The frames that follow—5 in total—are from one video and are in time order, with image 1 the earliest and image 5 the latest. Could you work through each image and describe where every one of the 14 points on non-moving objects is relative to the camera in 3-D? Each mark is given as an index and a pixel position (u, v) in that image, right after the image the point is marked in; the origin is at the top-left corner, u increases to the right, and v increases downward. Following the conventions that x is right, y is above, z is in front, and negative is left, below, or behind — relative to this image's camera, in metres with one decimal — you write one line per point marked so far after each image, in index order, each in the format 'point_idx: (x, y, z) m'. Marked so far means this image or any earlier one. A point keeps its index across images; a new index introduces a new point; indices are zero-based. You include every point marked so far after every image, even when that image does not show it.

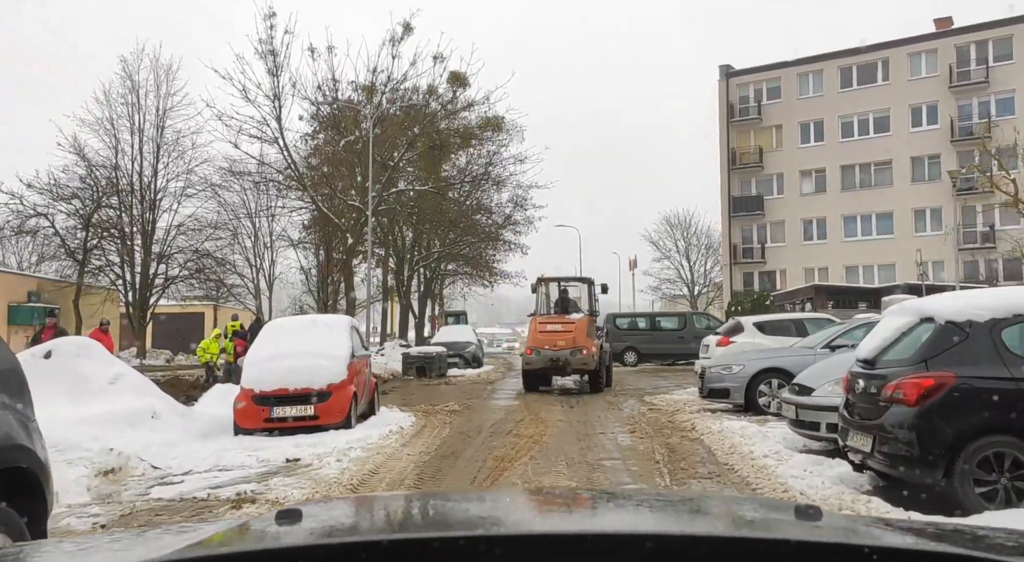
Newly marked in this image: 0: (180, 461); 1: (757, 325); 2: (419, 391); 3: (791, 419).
0: (-3.3, -1.8, +7.2) m
1: (+4.1, -0.8, +12.4) m
2: (-2.3, -2.7, +18.5) m
3: (+2.7, -1.4, +7.2) m
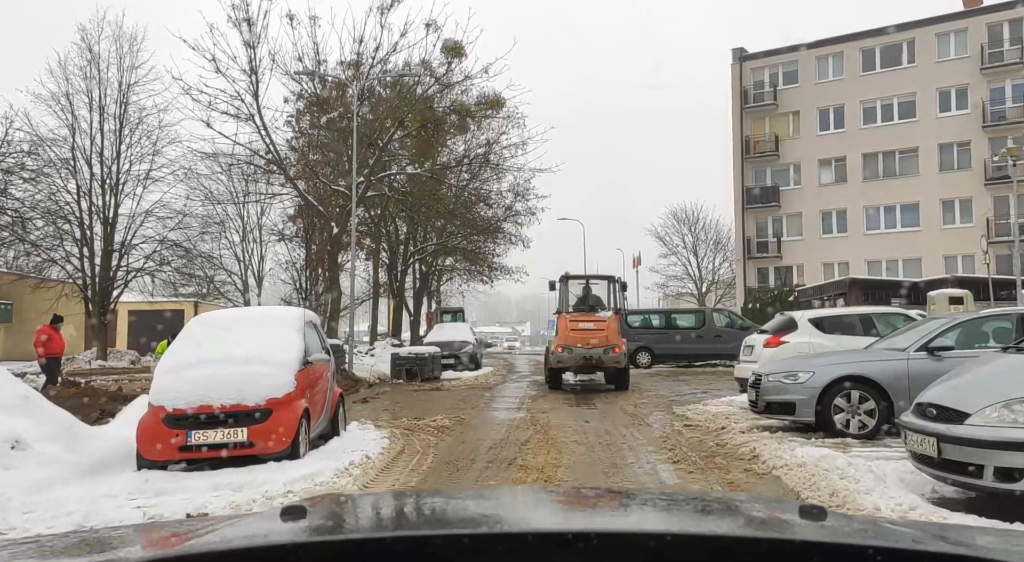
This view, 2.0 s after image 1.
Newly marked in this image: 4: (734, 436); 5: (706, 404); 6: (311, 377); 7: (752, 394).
0: (-3.2, -1.6, +4.9) m
1: (+4.2, -0.6, +10.1) m
2: (-2.3, -2.6, +16.2) m
3: (+2.8, -1.2, +4.9) m
4: (+2.5, -1.8, +8.3) m
5: (+3.1, -2.0, +11.8) m
6: (-2.0, -0.9, +7.2) m
7: (+2.8, -1.3, +8.5) m
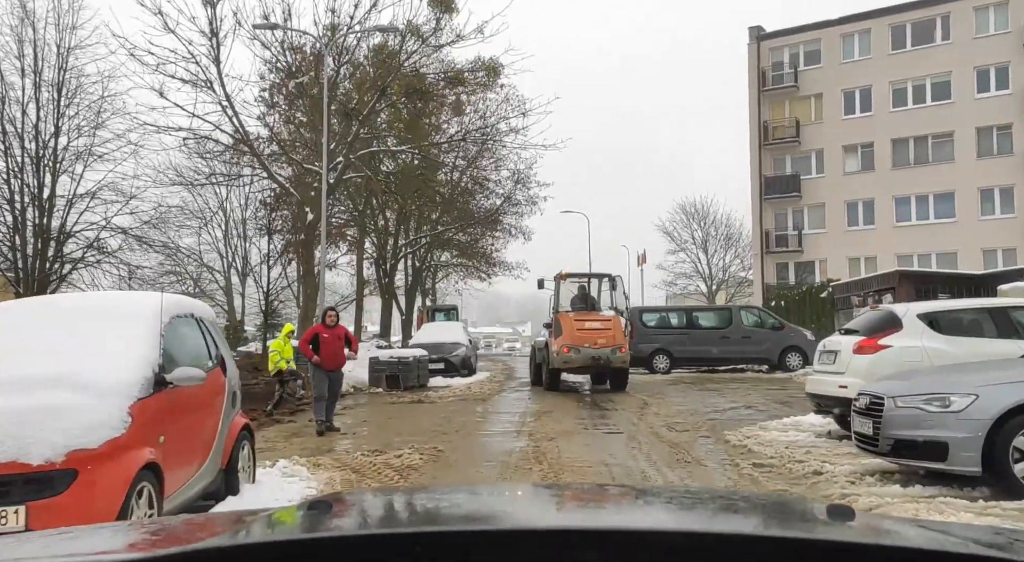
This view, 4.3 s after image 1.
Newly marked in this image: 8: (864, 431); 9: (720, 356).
0: (-3.3, -1.4, +2.1) m
1: (+4.1, -0.4, +7.3) m
2: (-2.3, -2.4, +13.4) m
3: (+2.7, -1.0, +2.1) m
4: (+2.5, -1.6, +5.5) m
5: (+3.1, -1.8, +8.9) m
6: (-2.0, -0.8, +4.4) m
7: (+2.8, -1.1, +5.7) m
8: (+2.8, -1.2, +5.8) m
9: (+5.6, -2.0, +19.8) m
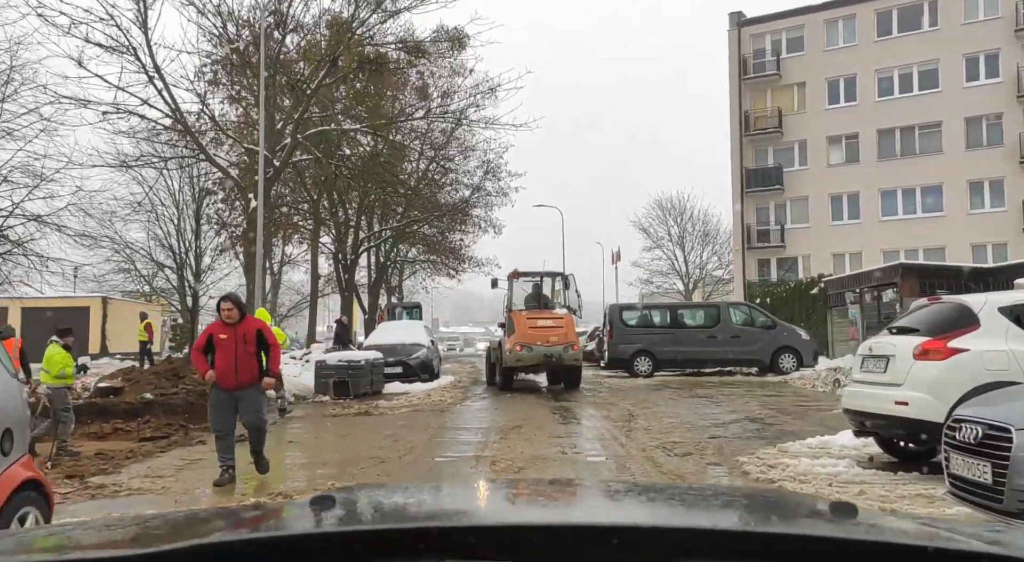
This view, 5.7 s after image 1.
0: (-3.4, -1.3, +0.1) m
1: (+3.8, -0.2, +5.5) m
2: (-2.9, -2.2, +11.4) m
3: (+2.6, -0.9, +0.3) m
4: (+2.2, -1.4, +3.6) m
5: (+2.7, -1.6, +7.1) m
6: (-2.3, -0.6, +2.4) m
7: (+2.5, -1.0, +3.8) m
8: (+2.5, -1.1, +3.9) m
9: (+4.8, -1.9, +18.0) m
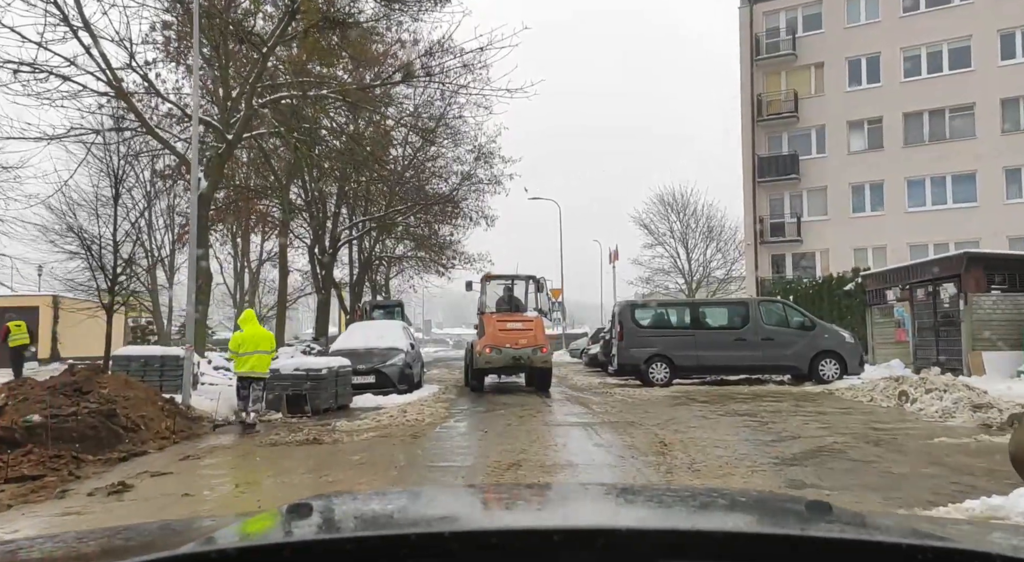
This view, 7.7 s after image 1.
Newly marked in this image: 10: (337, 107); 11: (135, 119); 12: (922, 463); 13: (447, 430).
0: (-3.4, -1.1, -2.6) m
1: (+3.8, -0.1, +2.9) m
2: (-3.0, -2.1, +8.7) m
3: (+2.6, -0.7, -2.4) m
4: (+2.2, -1.3, +1.0) m
5: (+2.6, -1.5, +4.5) m
6: (-2.3, -0.5, -0.3) m
7: (+2.5, -0.8, +1.2) m
8: (+2.5, -0.9, +1.3) m
9: (+4.6, -1.7, +15.4) m
10: (-3.9, +3.9, +16.8) m
11: (-8.6, +3.8, +16.5) m
12: (+3.9, -1.7, +6.9) m
13: (-0.8, -2.0, +9.3) m
